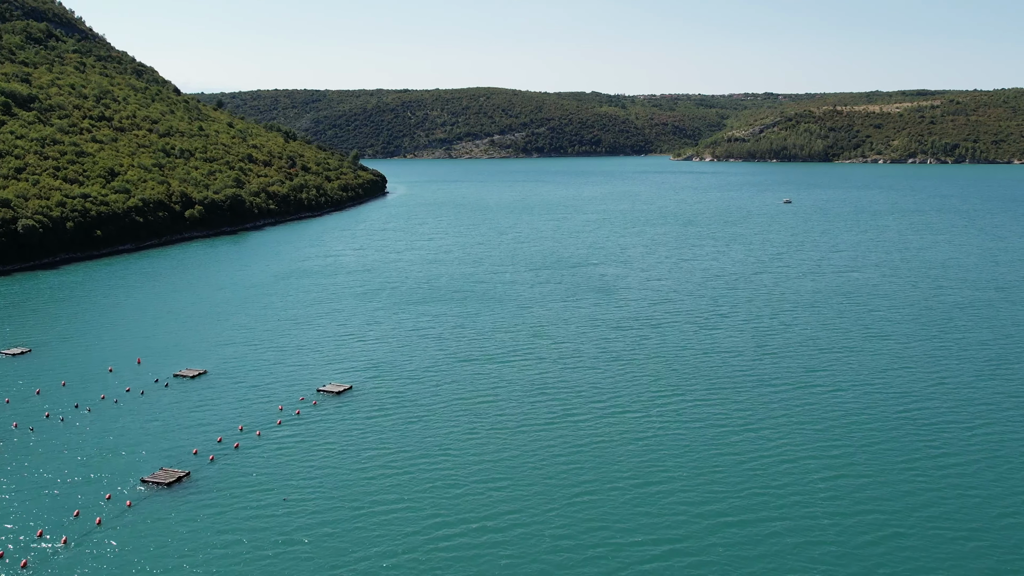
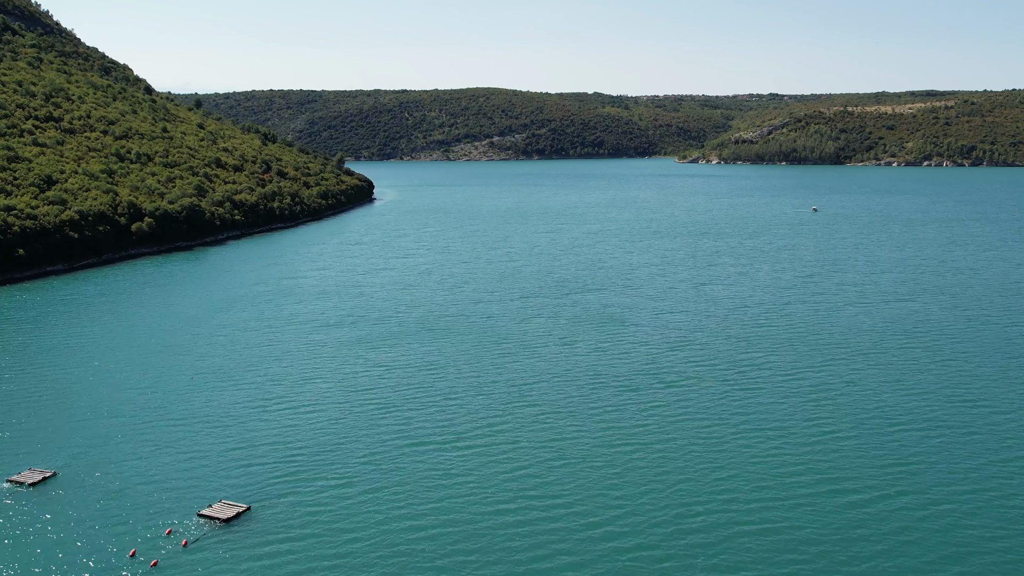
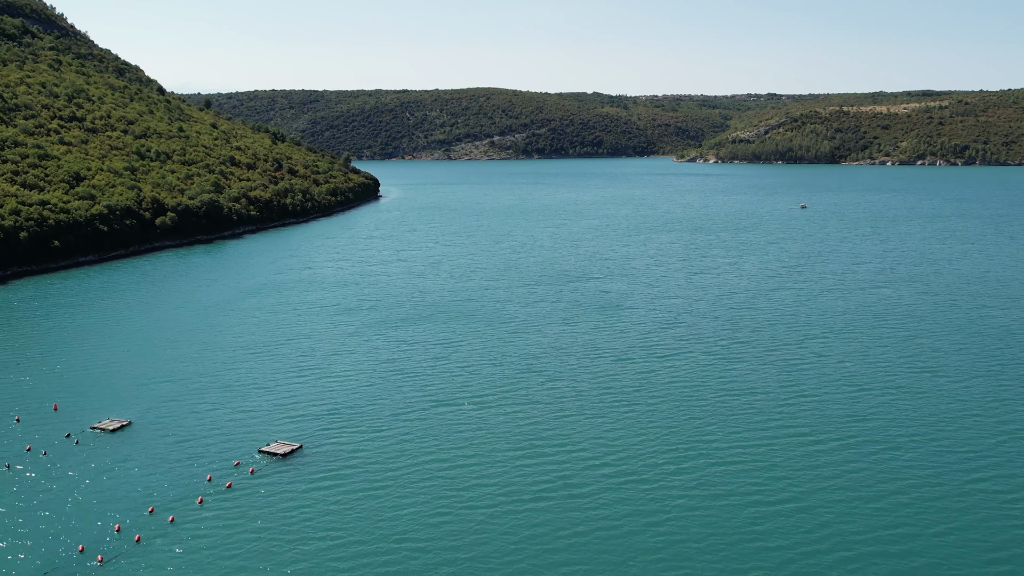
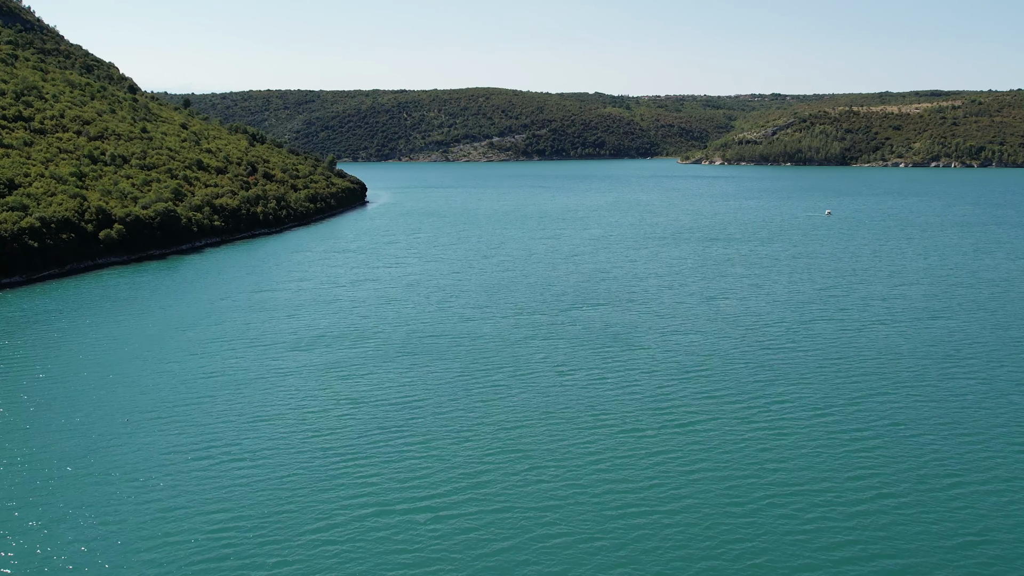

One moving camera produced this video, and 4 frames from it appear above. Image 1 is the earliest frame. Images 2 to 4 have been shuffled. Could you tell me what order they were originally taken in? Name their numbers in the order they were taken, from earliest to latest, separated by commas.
3, 2, 4
